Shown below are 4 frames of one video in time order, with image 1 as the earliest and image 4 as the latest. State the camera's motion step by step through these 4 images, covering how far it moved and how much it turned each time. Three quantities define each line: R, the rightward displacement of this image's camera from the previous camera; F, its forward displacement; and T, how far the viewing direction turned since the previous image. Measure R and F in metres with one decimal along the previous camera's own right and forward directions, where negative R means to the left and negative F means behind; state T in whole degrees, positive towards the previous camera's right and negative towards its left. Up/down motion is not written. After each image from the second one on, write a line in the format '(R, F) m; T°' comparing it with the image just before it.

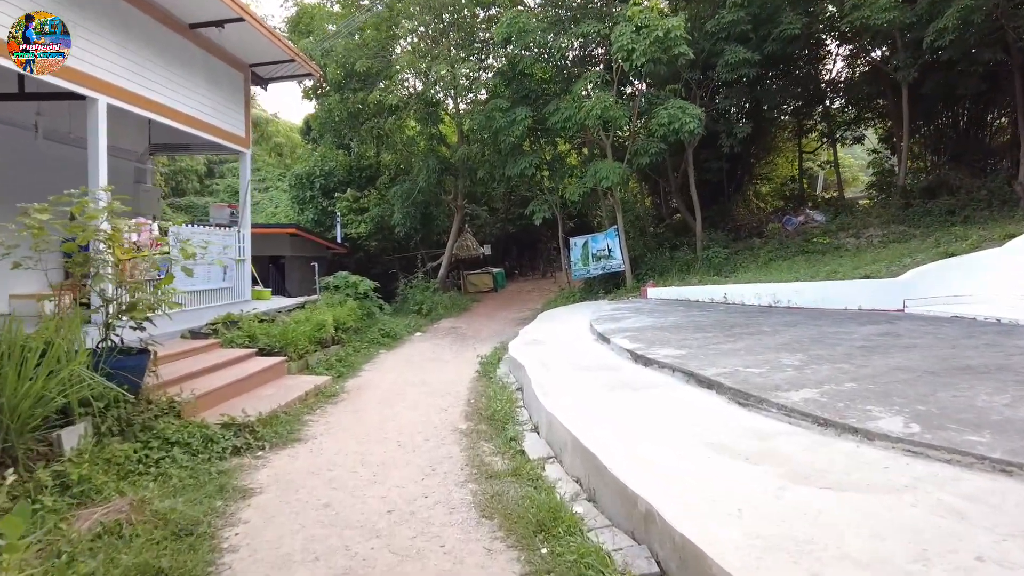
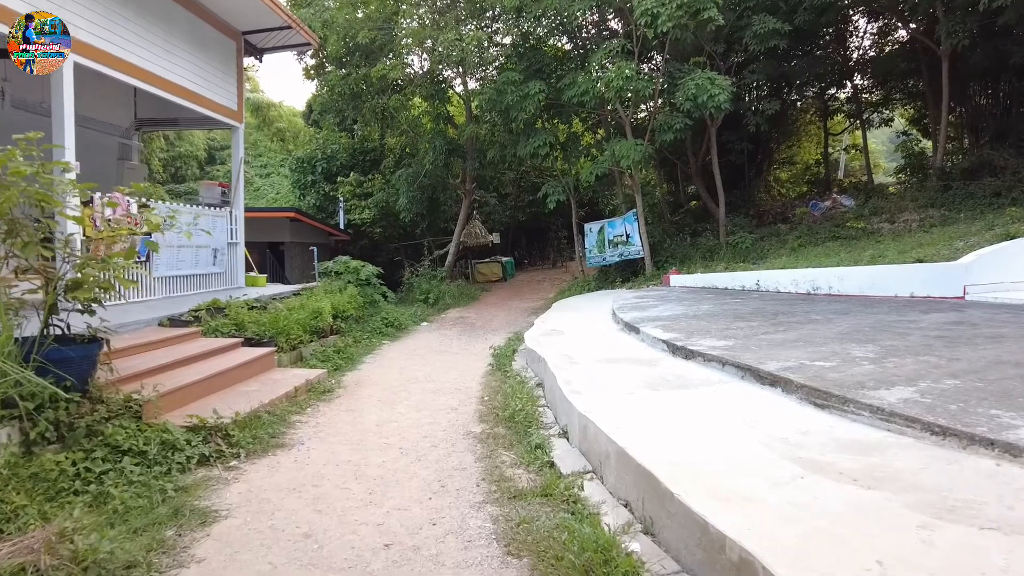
(-0.1, +0.7) m; -1°
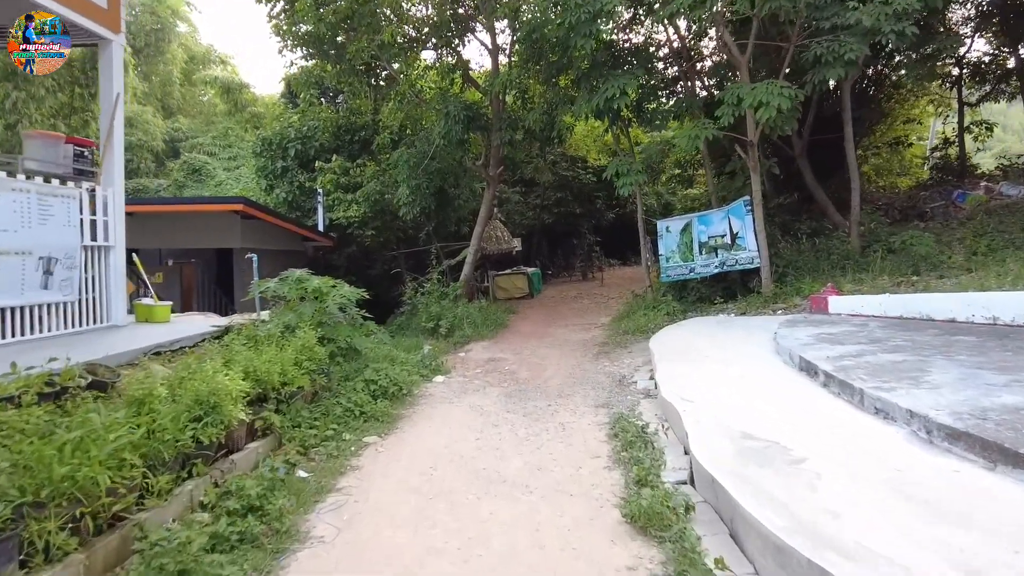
(-0.7, +4.0) m; 0°
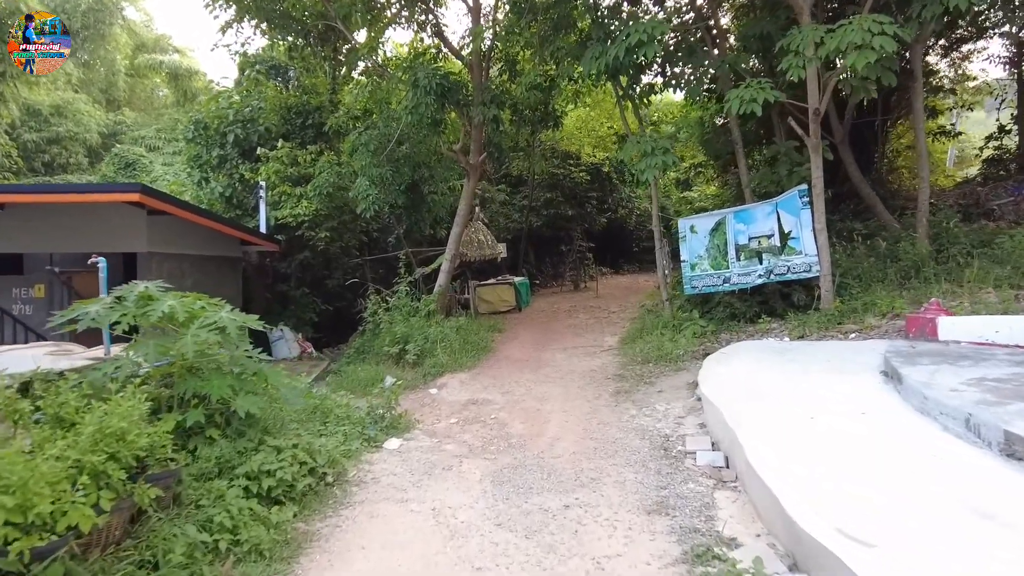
(-0.1, +2.0) m; +2°
